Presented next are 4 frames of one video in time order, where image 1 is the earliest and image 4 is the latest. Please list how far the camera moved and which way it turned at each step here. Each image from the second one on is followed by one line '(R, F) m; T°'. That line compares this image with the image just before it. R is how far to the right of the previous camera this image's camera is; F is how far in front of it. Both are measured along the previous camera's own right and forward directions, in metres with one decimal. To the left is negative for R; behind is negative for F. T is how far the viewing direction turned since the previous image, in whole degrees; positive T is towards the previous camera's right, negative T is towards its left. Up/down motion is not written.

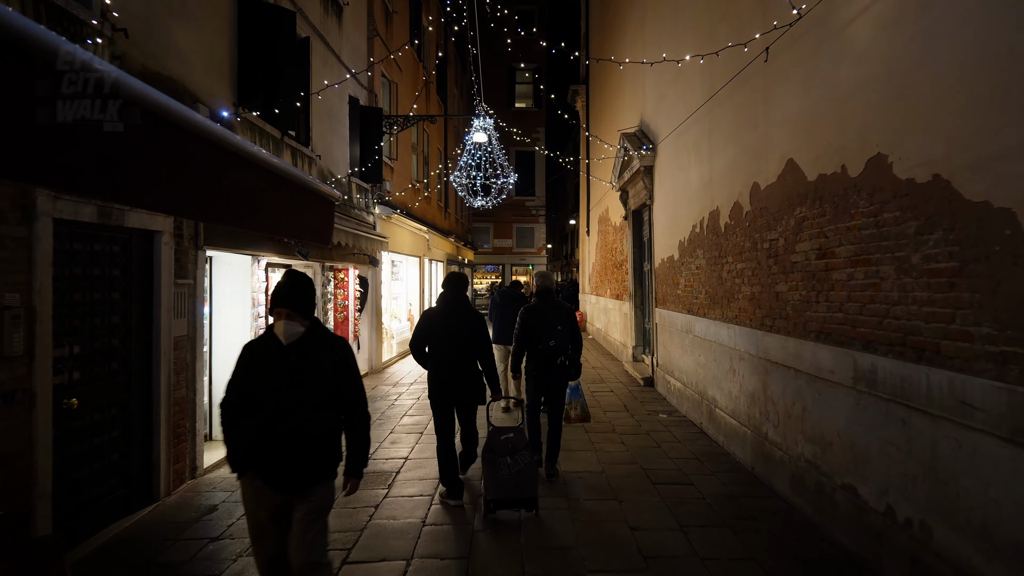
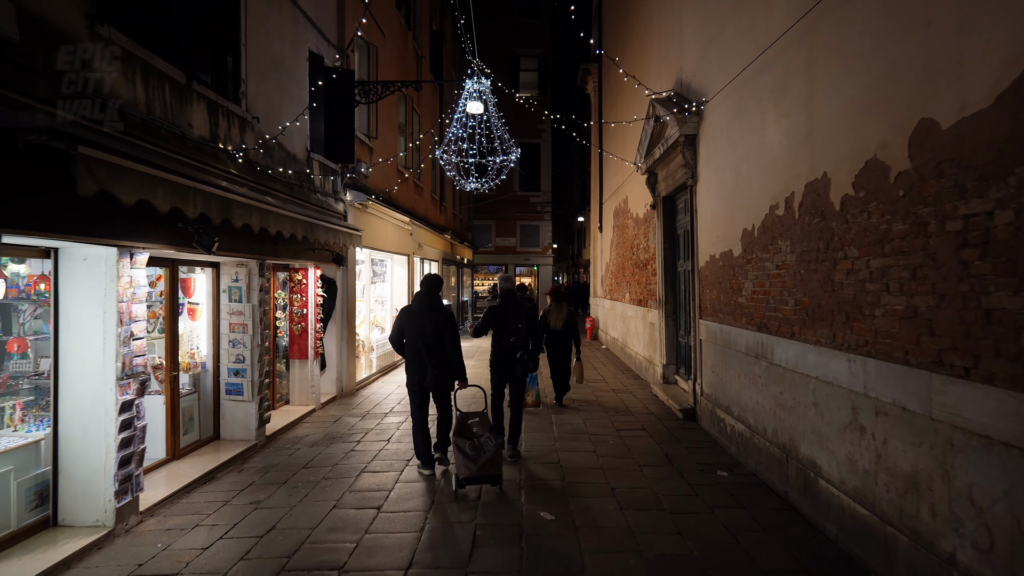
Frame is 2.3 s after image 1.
(0.0, +1.9) m; 0°
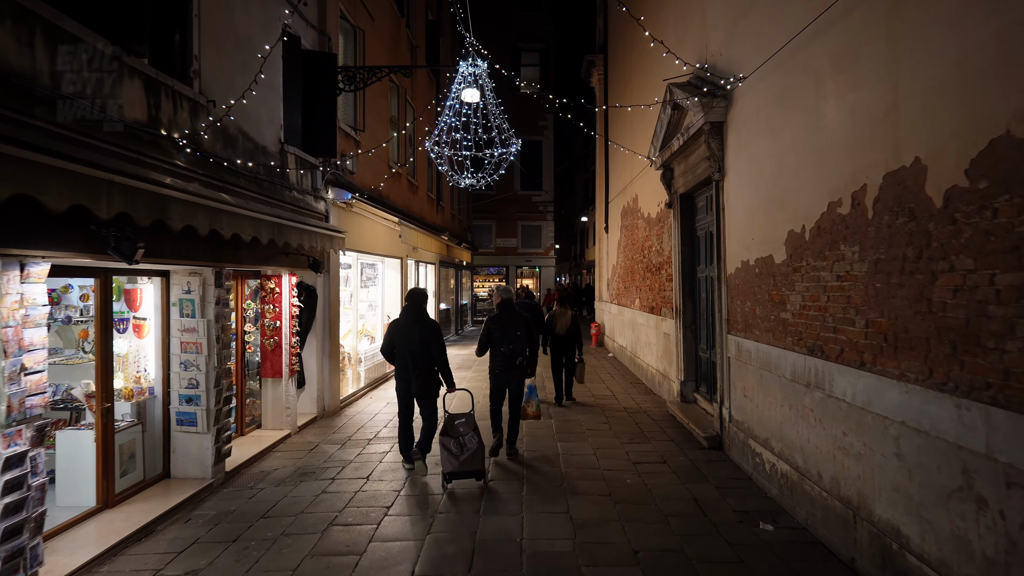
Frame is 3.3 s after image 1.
(0.0, +0.8) m; 0°
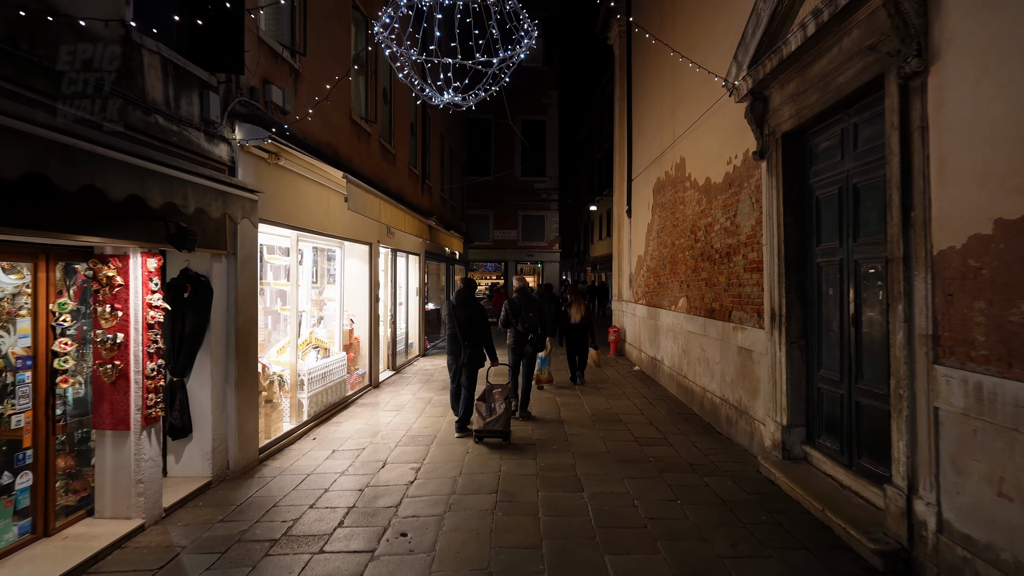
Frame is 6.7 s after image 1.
(-0.1, +2.6) m; 0°
